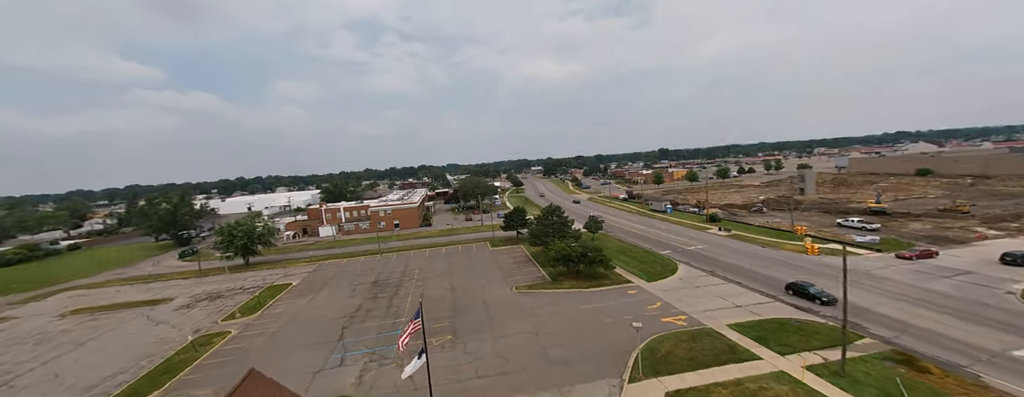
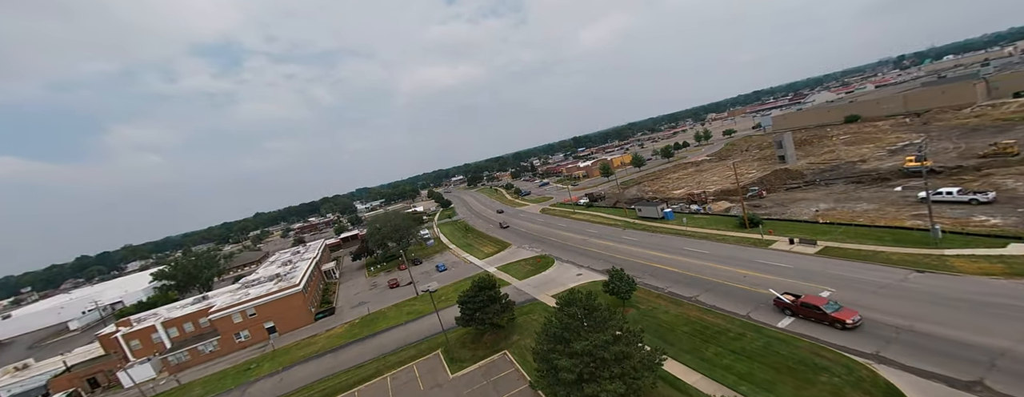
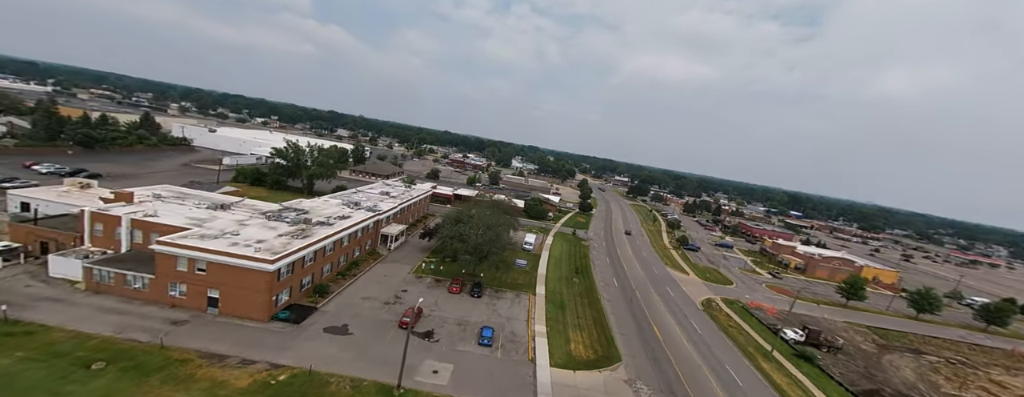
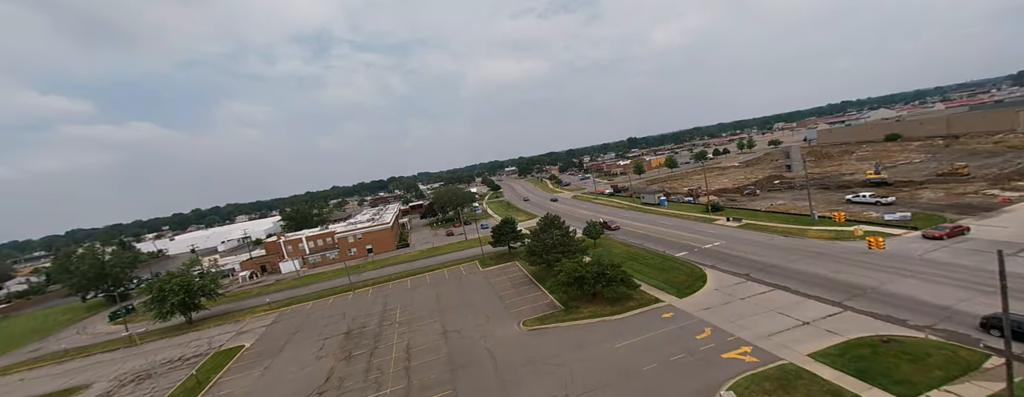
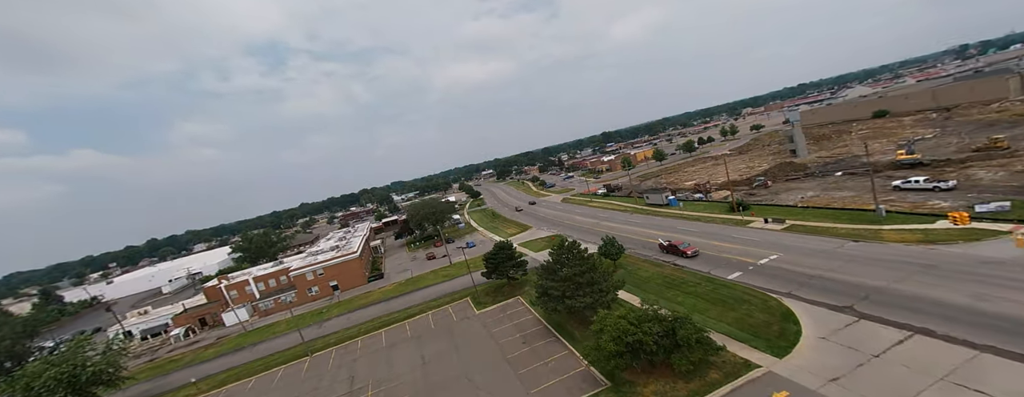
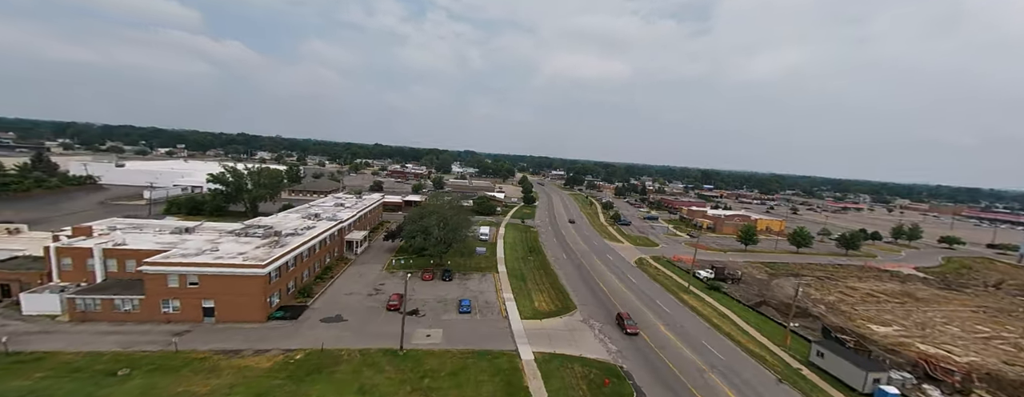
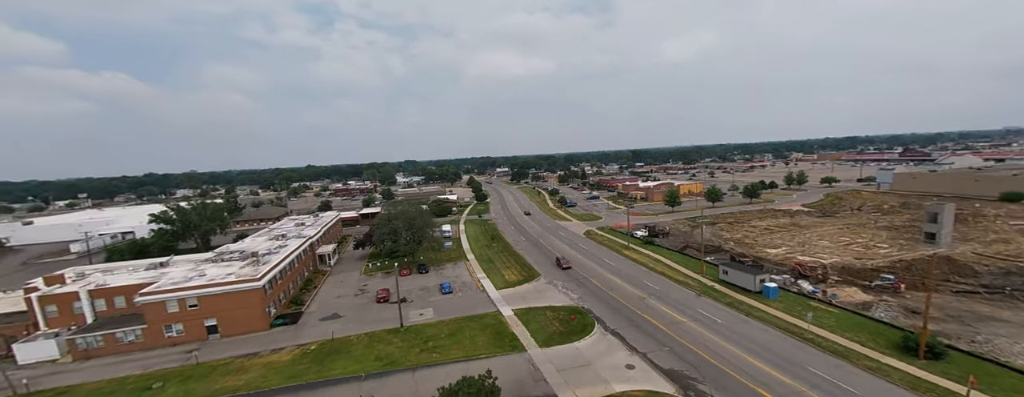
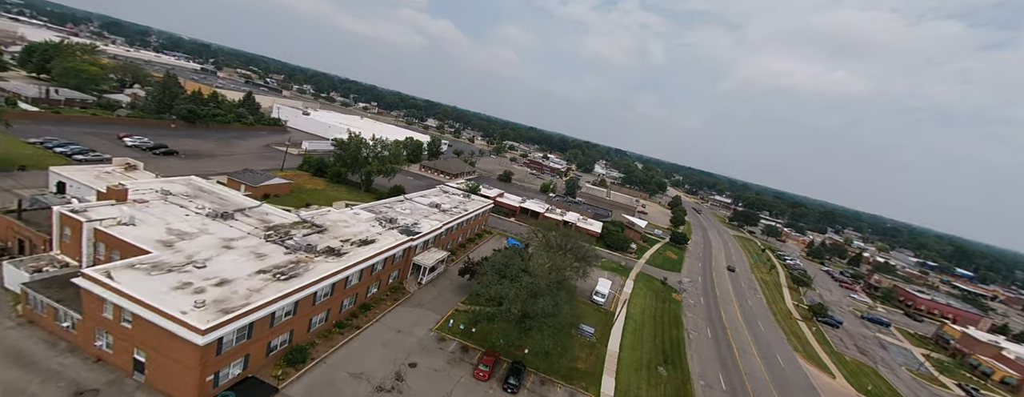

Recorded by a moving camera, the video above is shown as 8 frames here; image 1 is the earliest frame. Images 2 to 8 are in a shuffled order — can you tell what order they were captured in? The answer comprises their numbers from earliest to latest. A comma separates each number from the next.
4, 5, 2, 7, 6, 3, 8
